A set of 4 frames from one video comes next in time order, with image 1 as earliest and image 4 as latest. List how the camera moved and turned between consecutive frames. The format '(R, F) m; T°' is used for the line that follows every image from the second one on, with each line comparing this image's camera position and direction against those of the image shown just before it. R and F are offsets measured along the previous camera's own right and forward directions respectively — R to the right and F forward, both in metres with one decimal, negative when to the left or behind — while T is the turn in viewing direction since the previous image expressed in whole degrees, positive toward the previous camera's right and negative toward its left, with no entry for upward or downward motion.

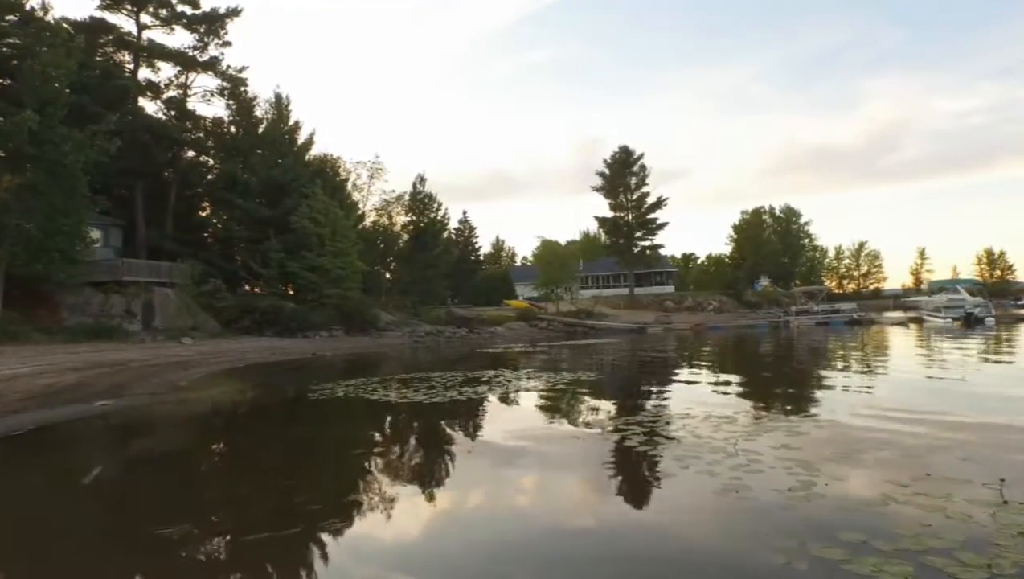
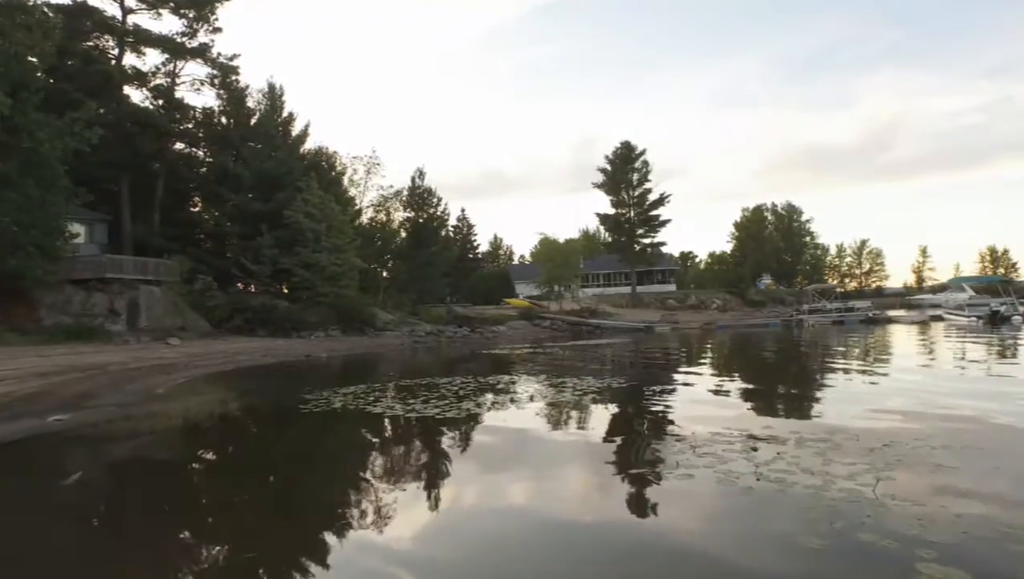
(-0.4, +1.4) m; 0°
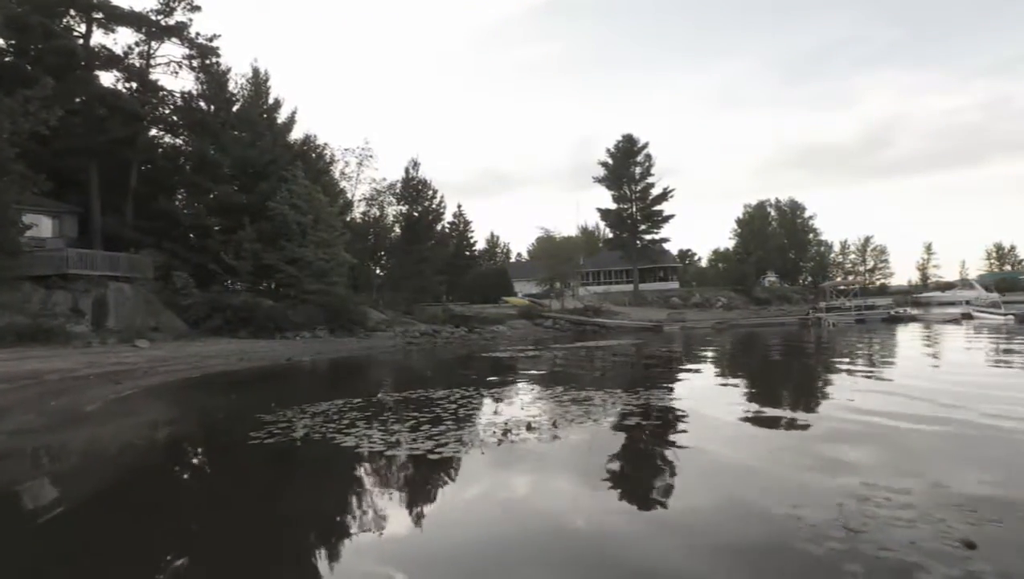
(-0.2, +2.2) m; 0°
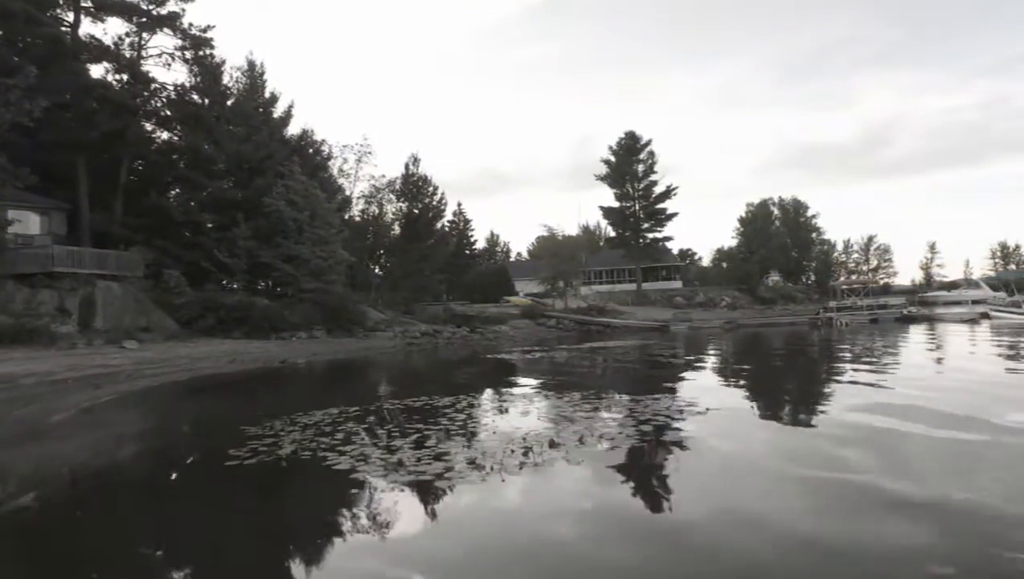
(-0.2, +1.0) m; 0°
